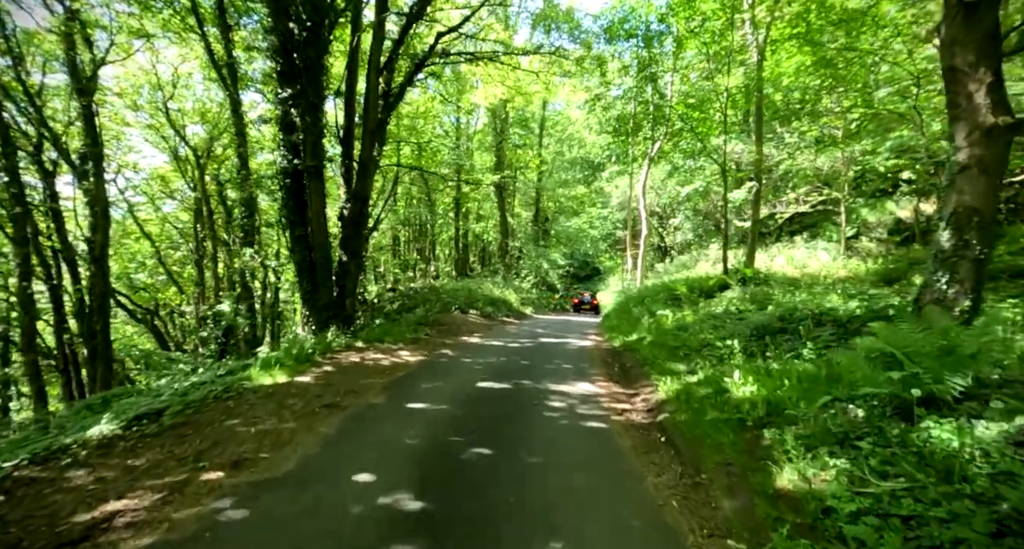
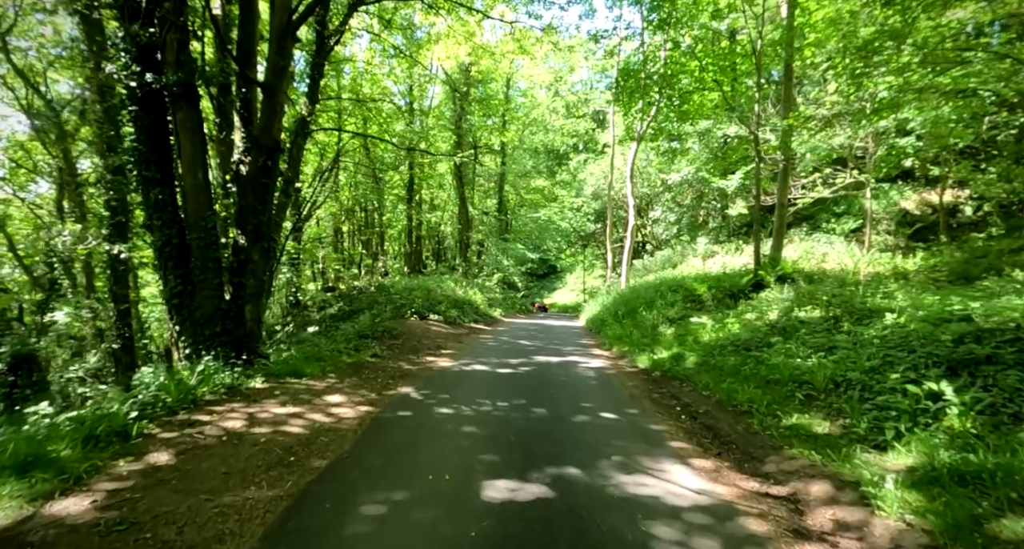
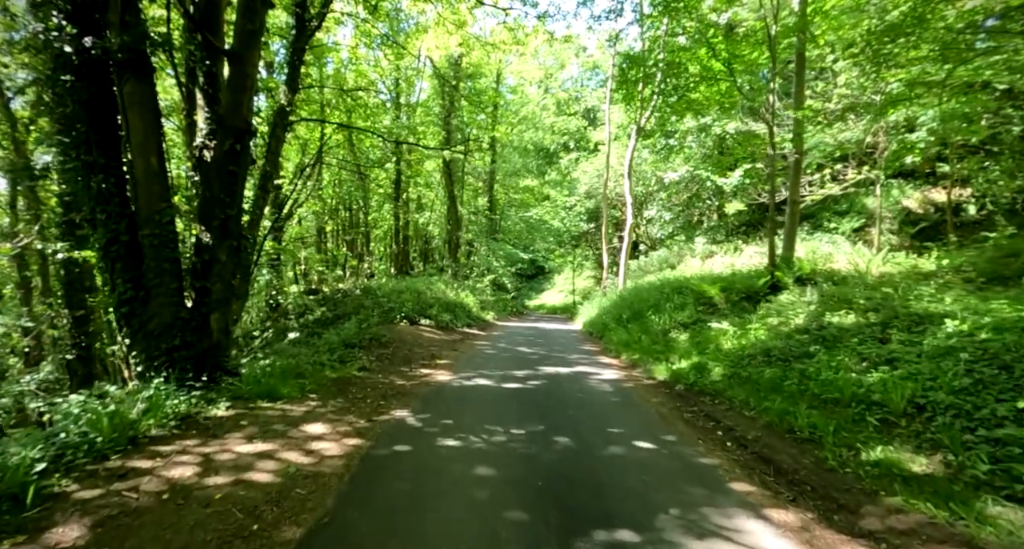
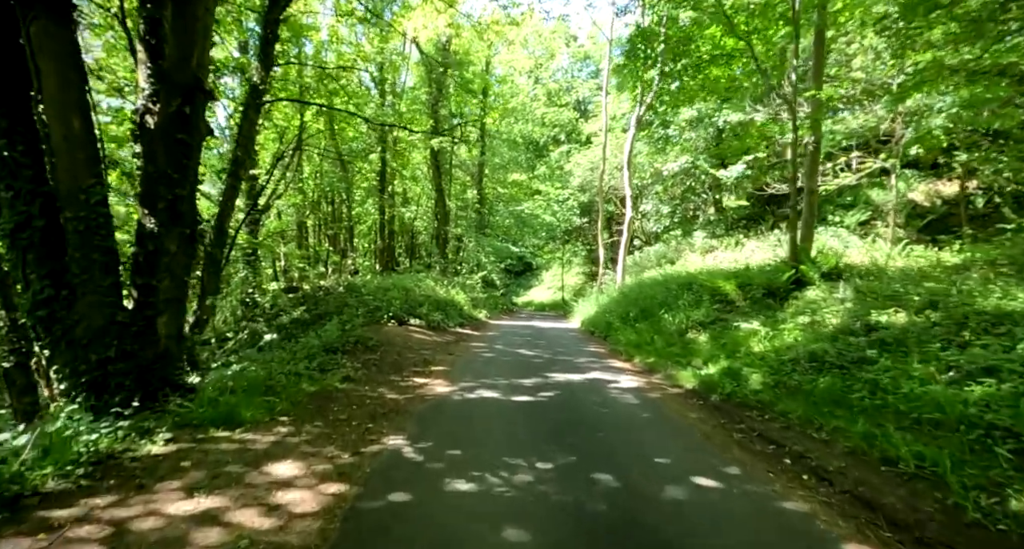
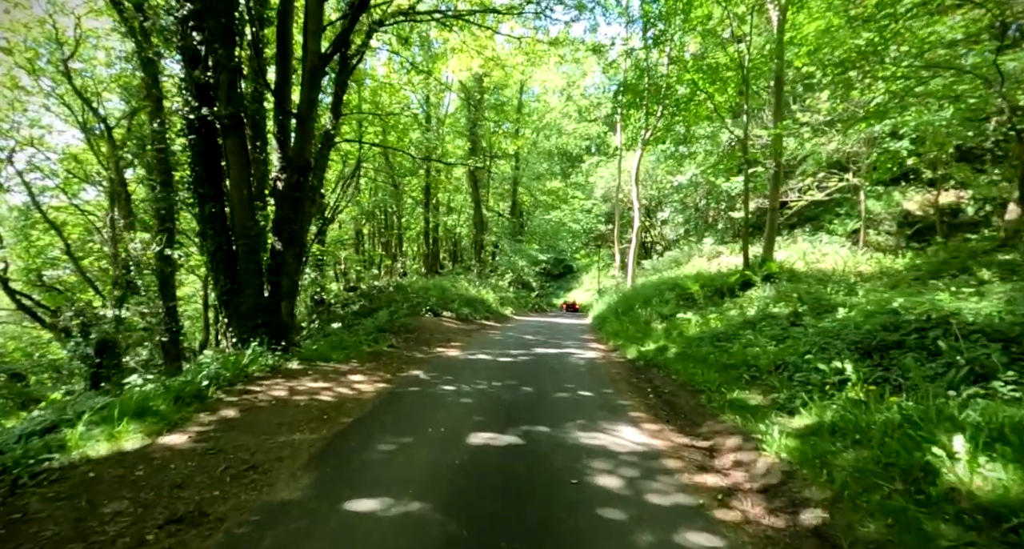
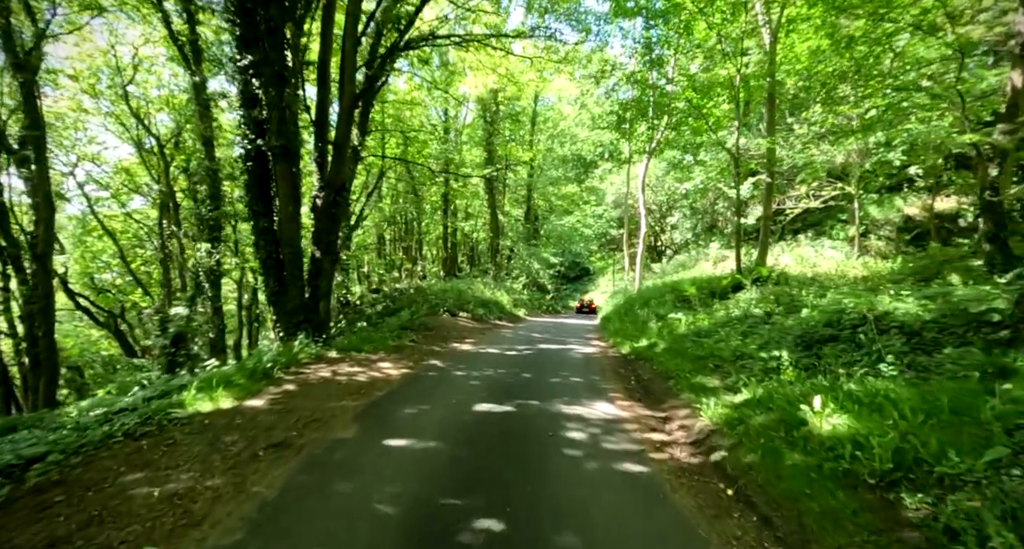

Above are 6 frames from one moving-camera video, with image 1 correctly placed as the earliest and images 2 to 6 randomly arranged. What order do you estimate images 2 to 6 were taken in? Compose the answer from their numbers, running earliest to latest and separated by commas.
6, 5, 2, 3, 4
